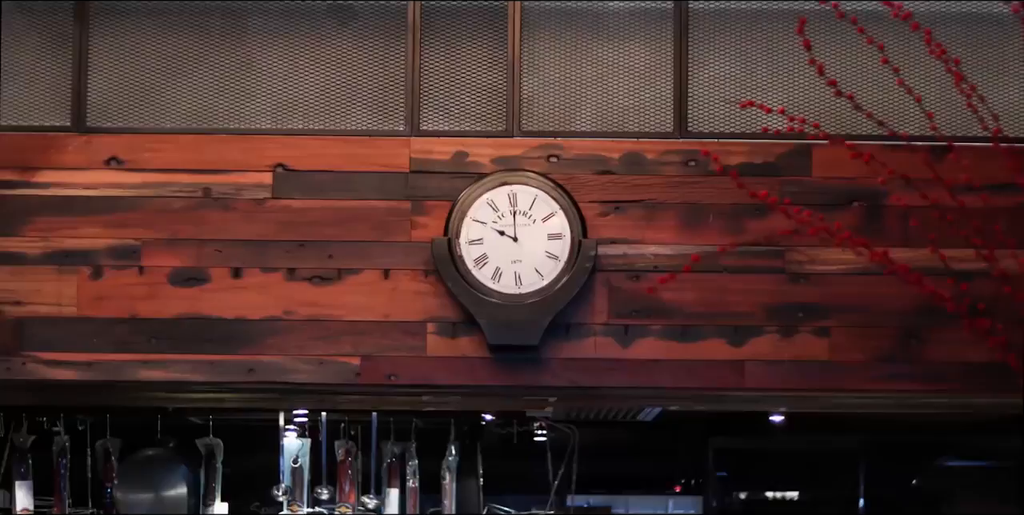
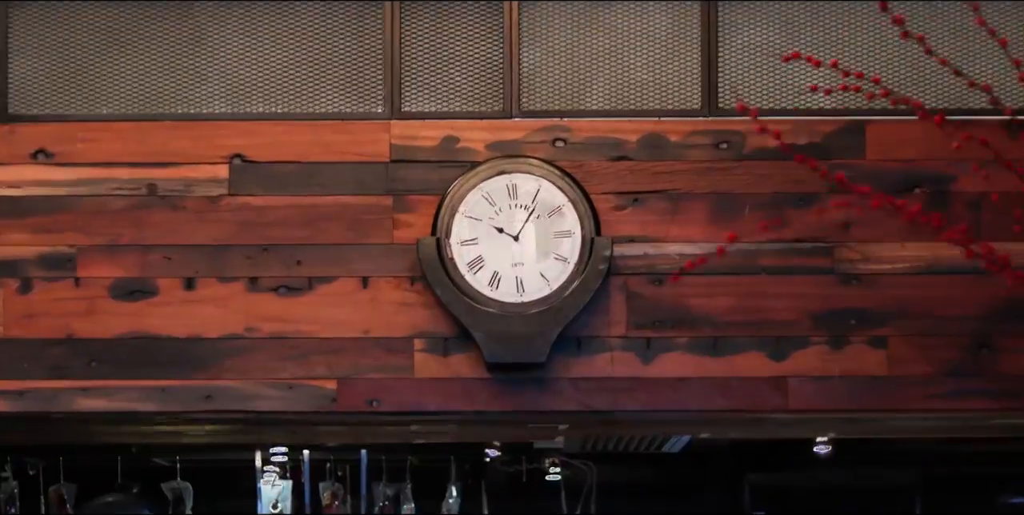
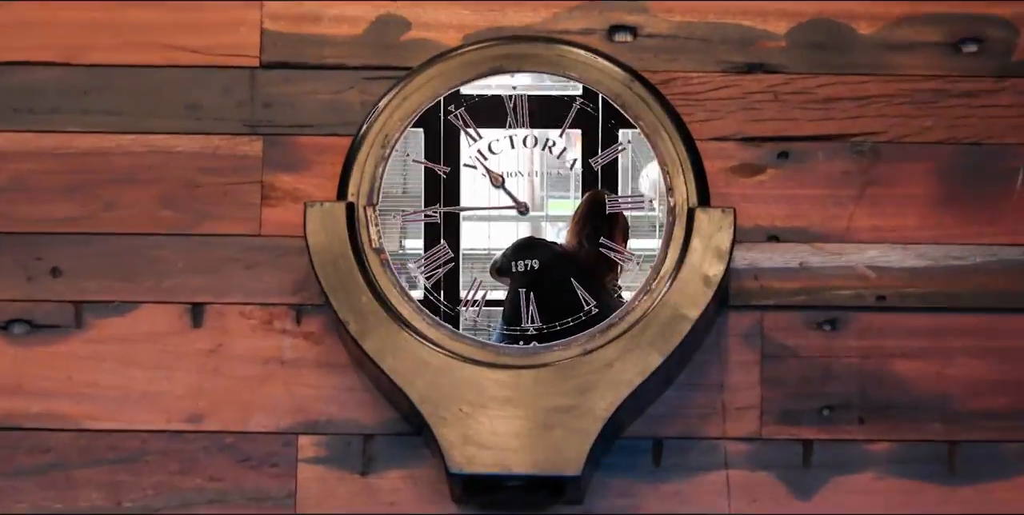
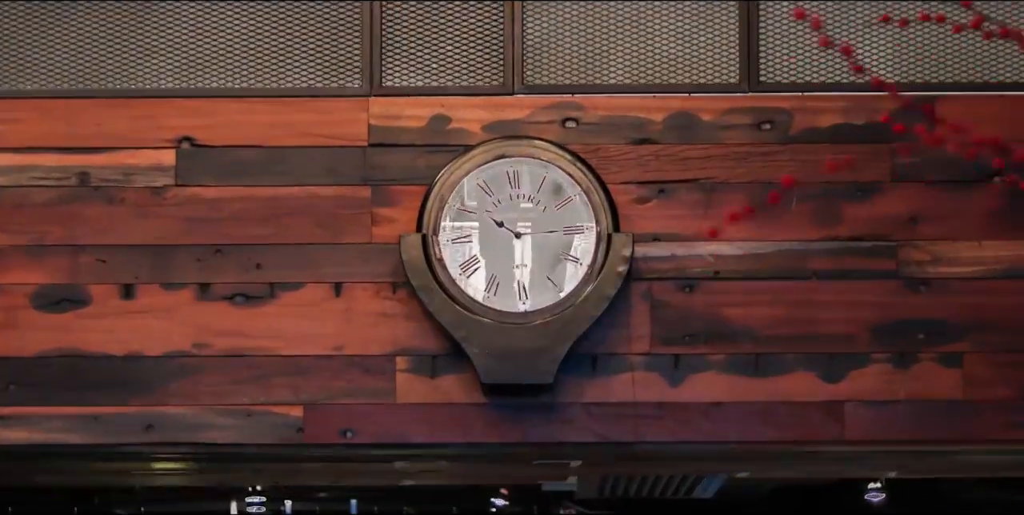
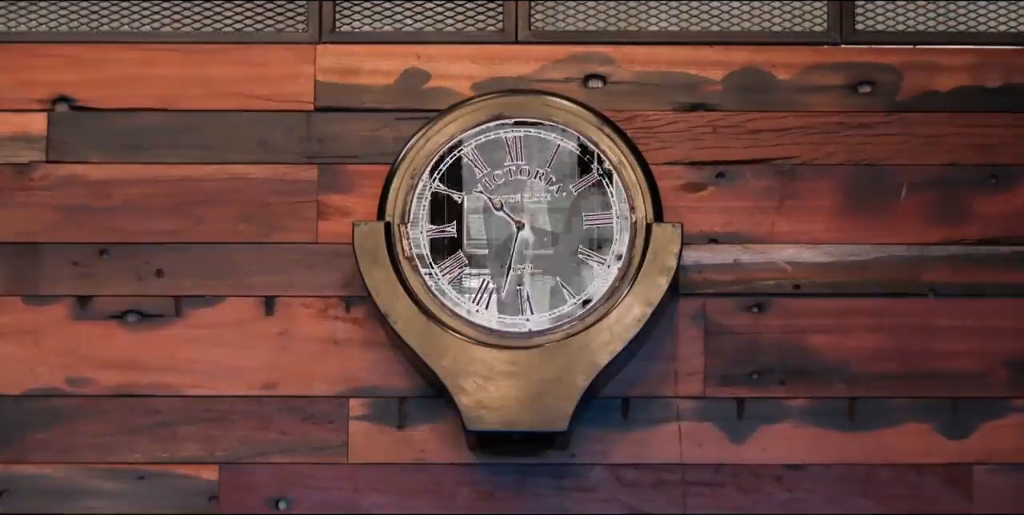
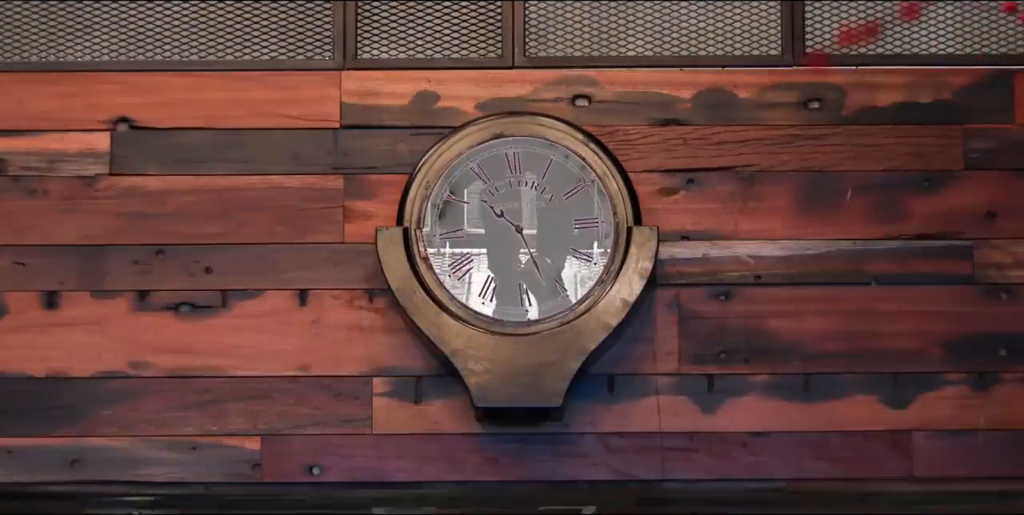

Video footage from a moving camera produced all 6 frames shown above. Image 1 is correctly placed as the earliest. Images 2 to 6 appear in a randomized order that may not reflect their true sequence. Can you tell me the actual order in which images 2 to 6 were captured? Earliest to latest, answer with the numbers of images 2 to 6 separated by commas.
2, 4, 6, 5, 3
